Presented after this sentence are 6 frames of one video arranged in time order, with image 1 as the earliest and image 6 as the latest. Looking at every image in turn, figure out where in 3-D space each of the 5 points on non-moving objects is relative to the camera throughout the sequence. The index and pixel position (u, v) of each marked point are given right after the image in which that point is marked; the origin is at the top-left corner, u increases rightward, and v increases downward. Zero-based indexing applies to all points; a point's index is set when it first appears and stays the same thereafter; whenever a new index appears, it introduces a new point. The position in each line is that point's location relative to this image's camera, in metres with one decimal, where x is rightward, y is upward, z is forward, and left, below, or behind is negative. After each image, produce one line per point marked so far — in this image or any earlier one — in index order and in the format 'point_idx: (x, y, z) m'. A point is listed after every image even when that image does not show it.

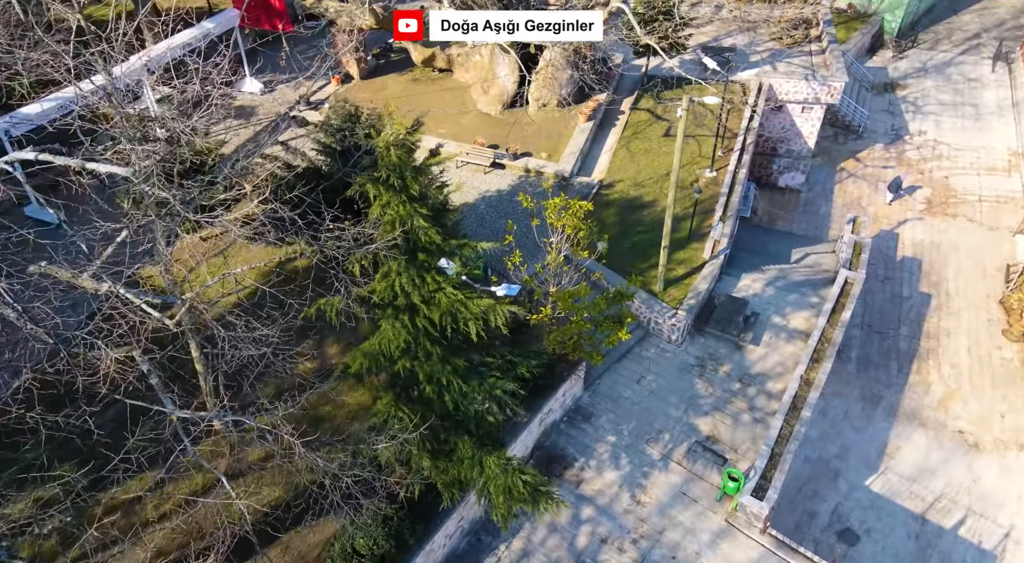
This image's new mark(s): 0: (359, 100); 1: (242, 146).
0: (-3.8, +4.4, +19.0) m
1: (-6.1, +3.0, +17.3) m
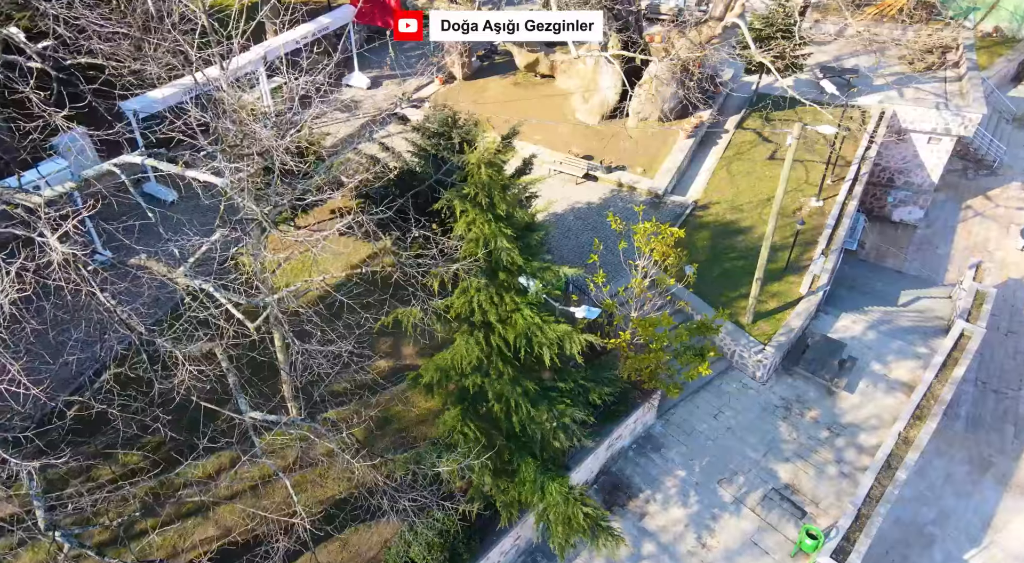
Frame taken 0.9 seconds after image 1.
0: (-1.3, +4.4, +19.0) m
1: (-3.9, +3.2, +17.6) m
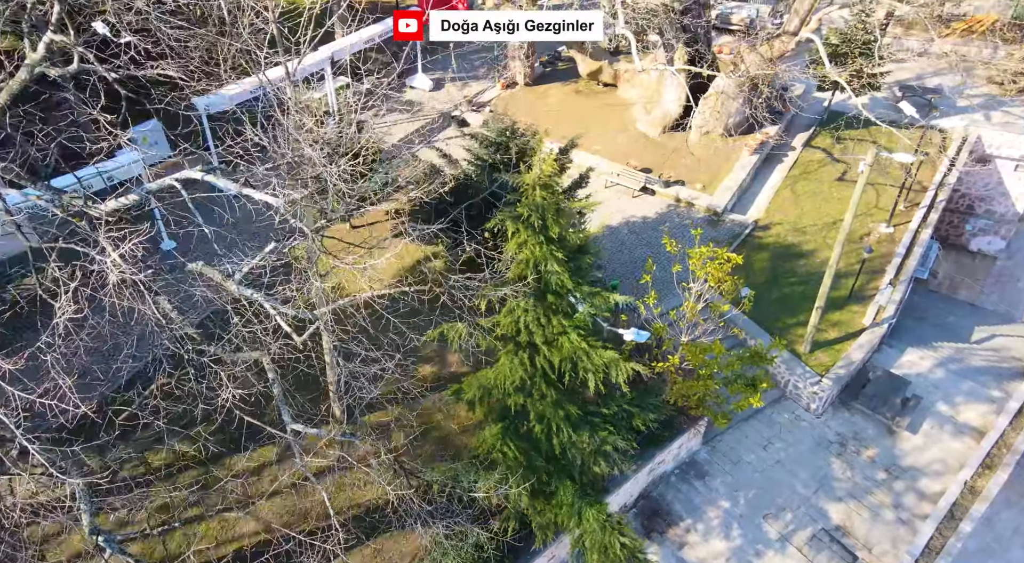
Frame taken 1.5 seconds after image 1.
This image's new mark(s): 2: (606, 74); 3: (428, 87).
0: (+0.2, +4.3, +18.7) m
1: (-2.5, +3.2, +17.6) m
2: (+2.4, +5.1, +19.1) m
3: (-2.1, +5.0, +19.5) m
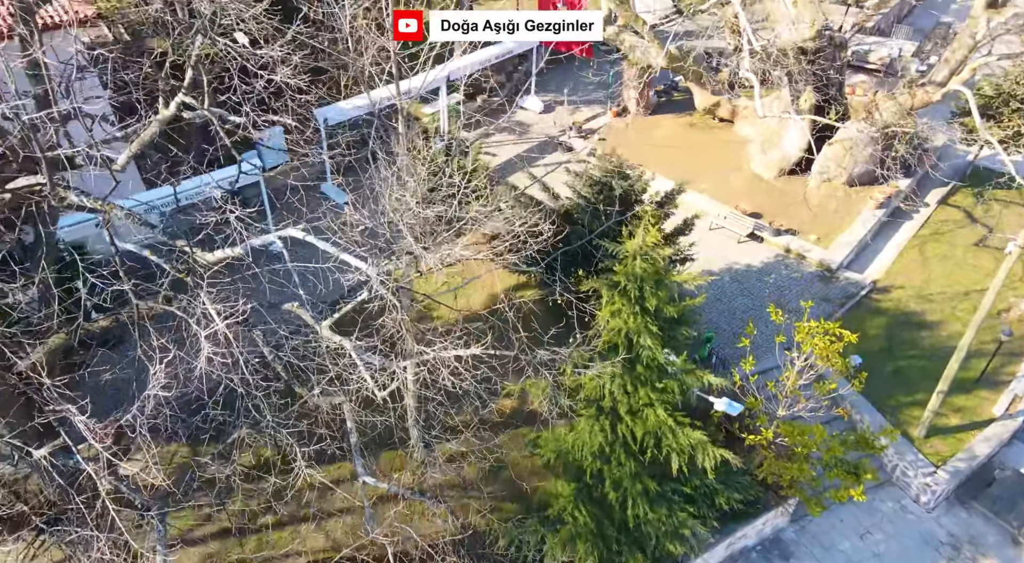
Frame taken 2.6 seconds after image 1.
0: (+2.8, +3.4, +18.0) m
1: (-0.1, +2.6, +17.2) m
2: (+5.1, +4.1, +18.0) m
3: (+0.6, +4.3, +19.0) m
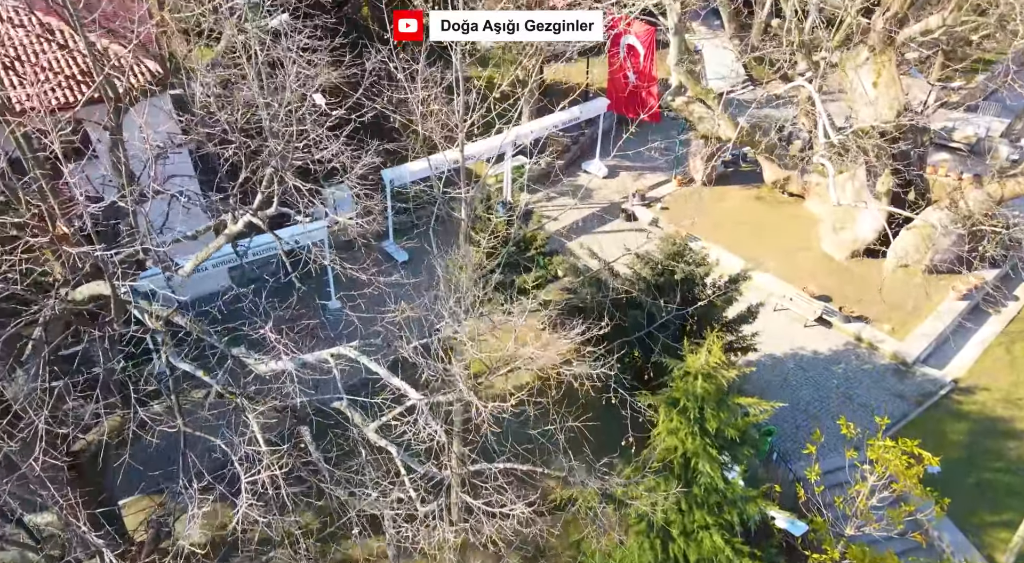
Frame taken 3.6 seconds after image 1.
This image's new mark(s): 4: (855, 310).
0: (+4.1, +1.7, +17.4) m
1: (+1.1, +1.0, +16.8) m
2: (+6.4, +2.3, +17.3) m
3: (+2.1, +2.6, +18.6) m
4: (+6.5, -0.6, +14.4) m
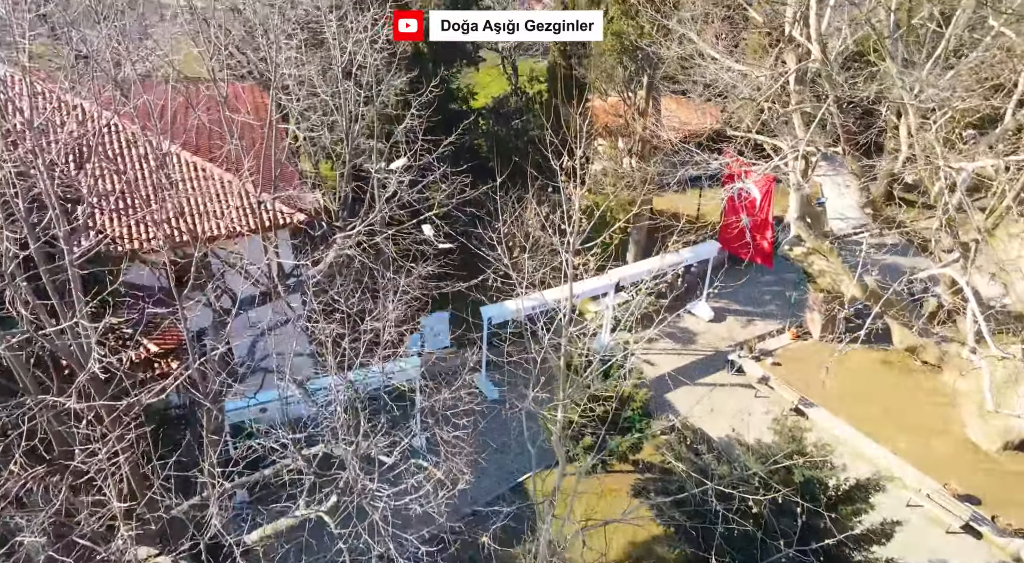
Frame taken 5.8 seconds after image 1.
0: (+6.1, -1.9, +15.6) m
1: (+3.0, -2.5, +15.3) m
2: (+8.4, -1.3, +15.2) m
3: (+4.3, -1.0, +17.2) m
4: (+8.1, -4.0, +12.2) m
